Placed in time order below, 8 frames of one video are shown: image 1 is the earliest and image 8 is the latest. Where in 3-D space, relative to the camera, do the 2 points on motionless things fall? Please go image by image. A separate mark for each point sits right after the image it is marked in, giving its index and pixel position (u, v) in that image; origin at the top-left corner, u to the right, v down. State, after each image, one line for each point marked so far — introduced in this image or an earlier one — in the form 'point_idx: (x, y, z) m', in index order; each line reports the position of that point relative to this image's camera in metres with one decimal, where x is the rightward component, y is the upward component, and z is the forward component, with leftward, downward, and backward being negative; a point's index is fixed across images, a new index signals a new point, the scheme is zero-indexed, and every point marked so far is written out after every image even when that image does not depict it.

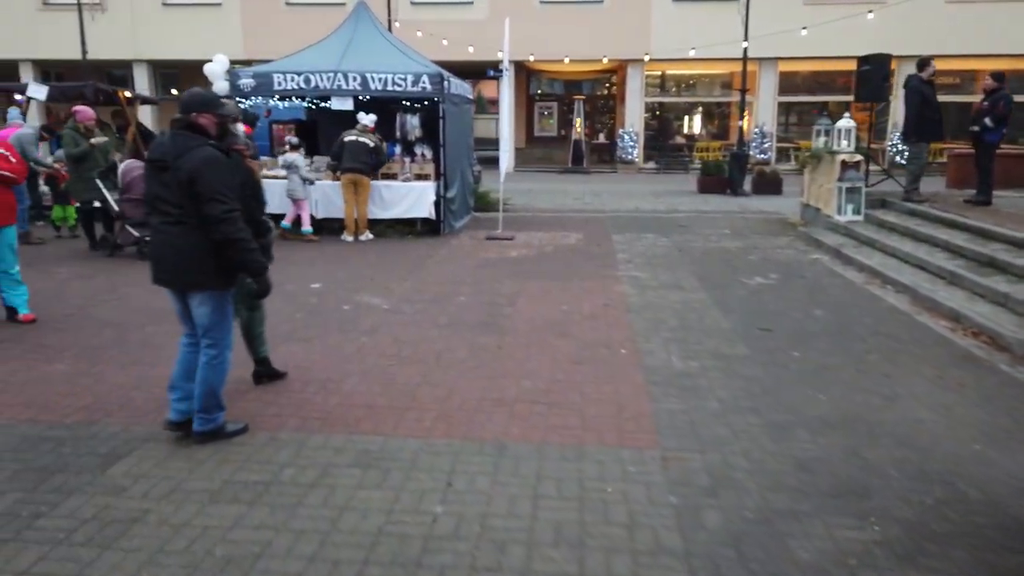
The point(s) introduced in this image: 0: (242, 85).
0: (-4.3, +3.2, +12.4) m
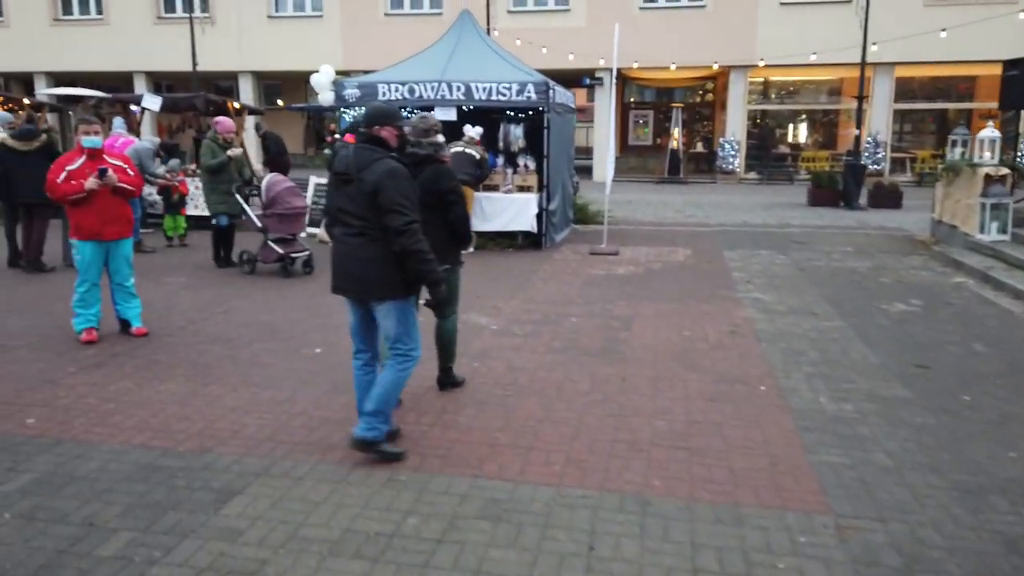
0: (-2.6, +3.1, +12.3) m
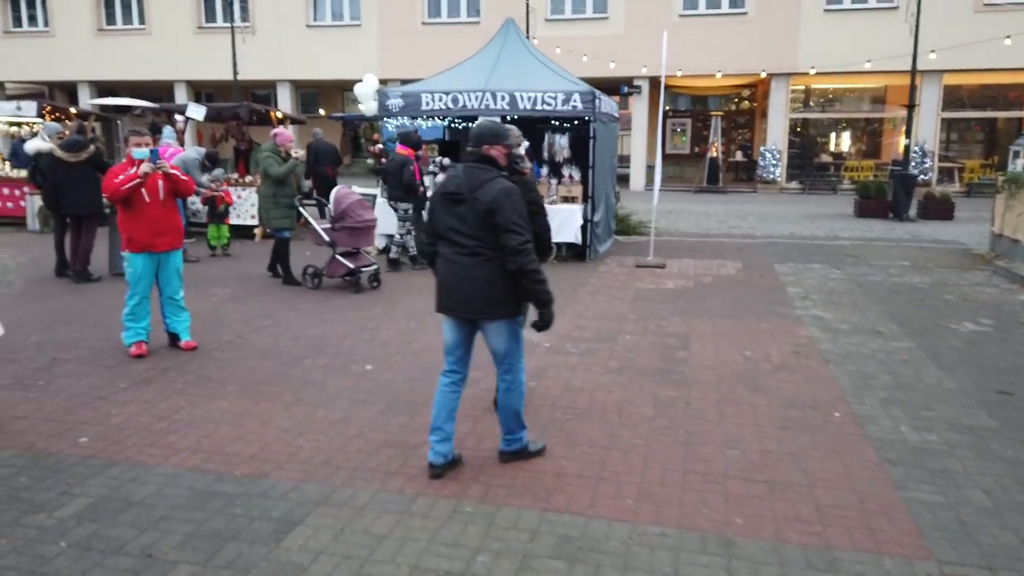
0: (-1.9, +2.9, +12.2) m
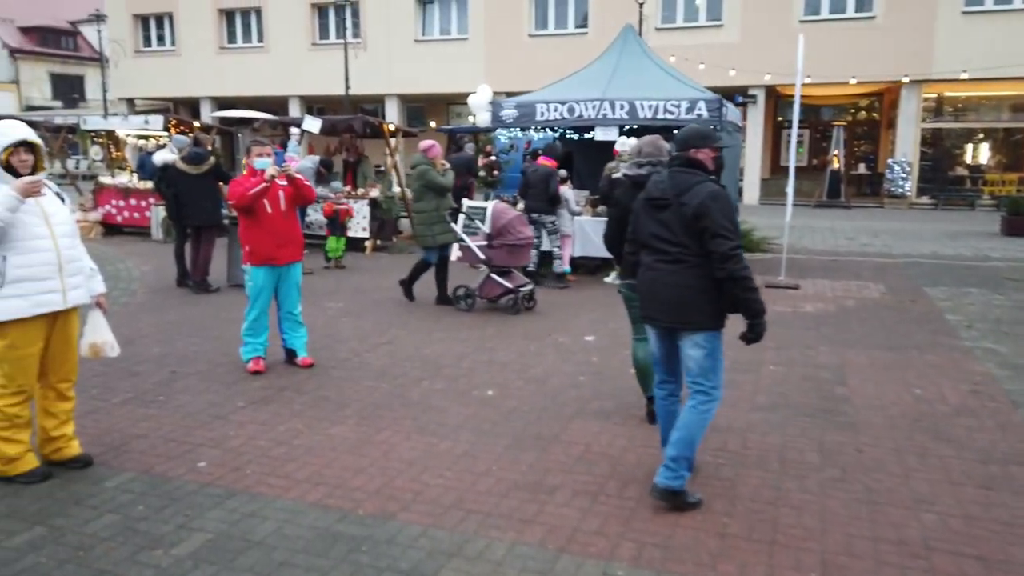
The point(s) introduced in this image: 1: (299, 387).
0: (-0.1, +2.6, +11.9) m
1: (-1.7, -0.8, +6.1) m
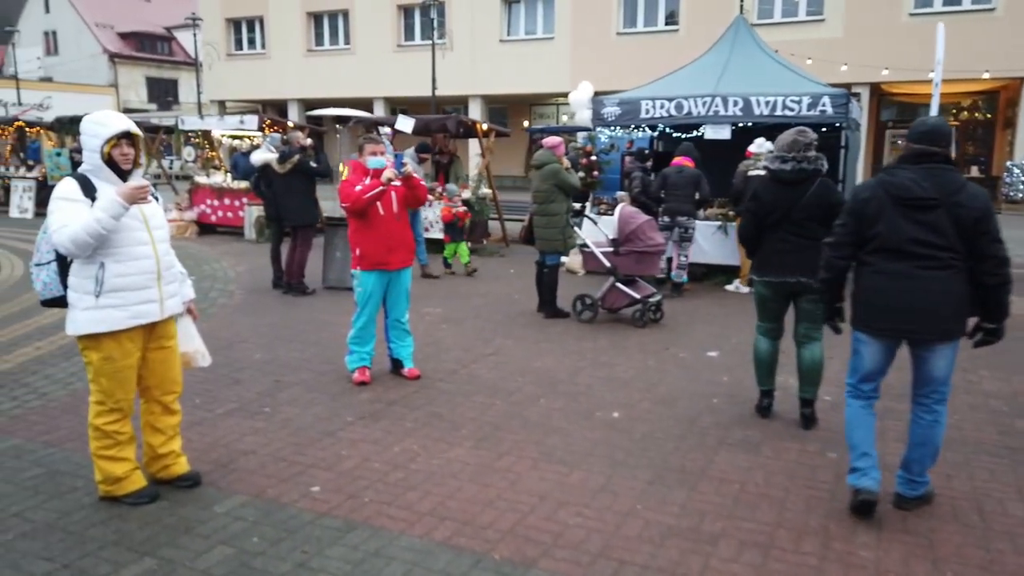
0: (+1.4, +2.5, +11.3) m
1: (-0.8, -0.8, +5.7) m
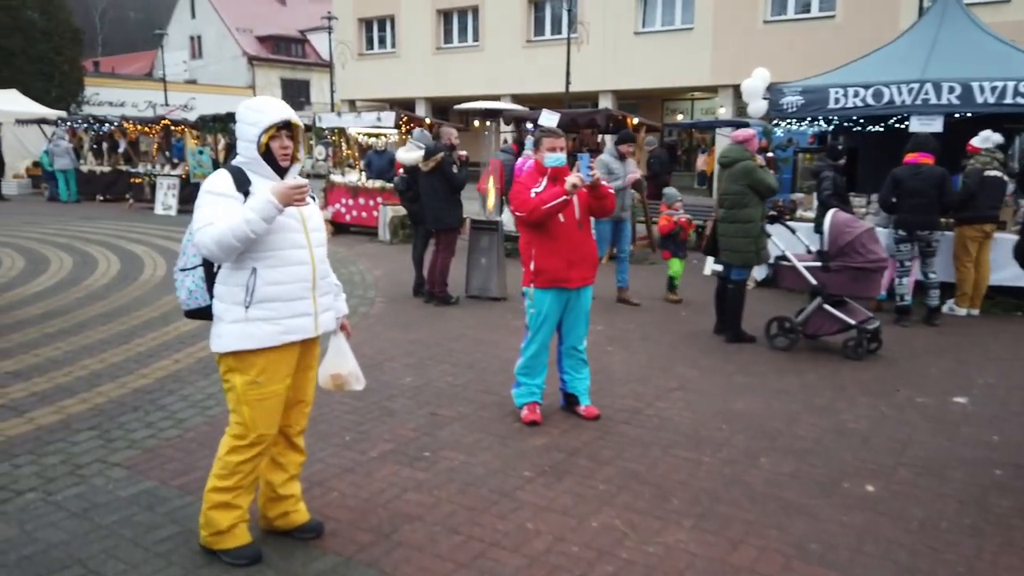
0: (+3.5, +2.3, +9.9) m
1: (+0.5, -1.0, +4.6) m
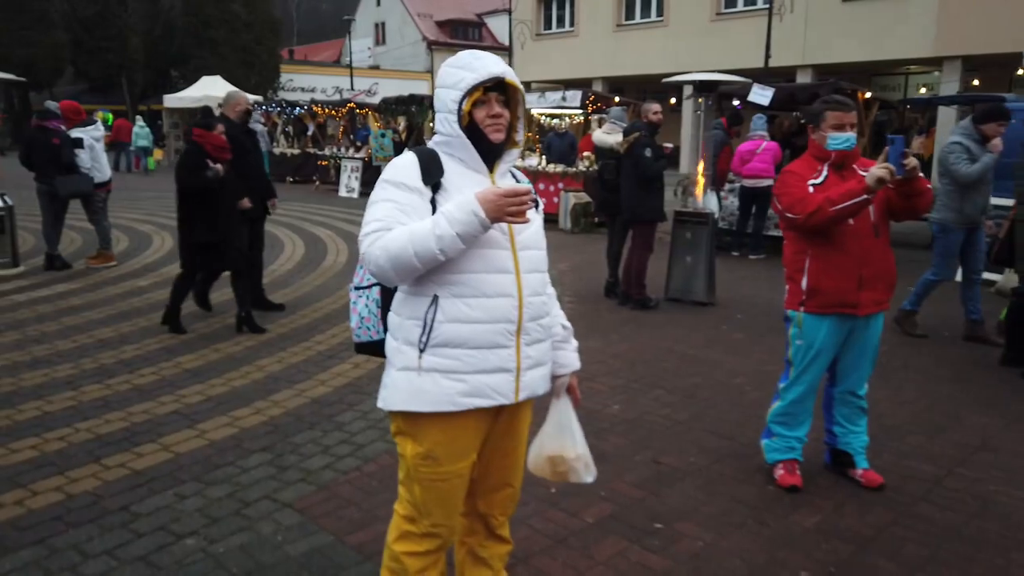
0: (+5.8, +2.2, +7.8) m
1: (+1.7, -1.1, +3.4) m
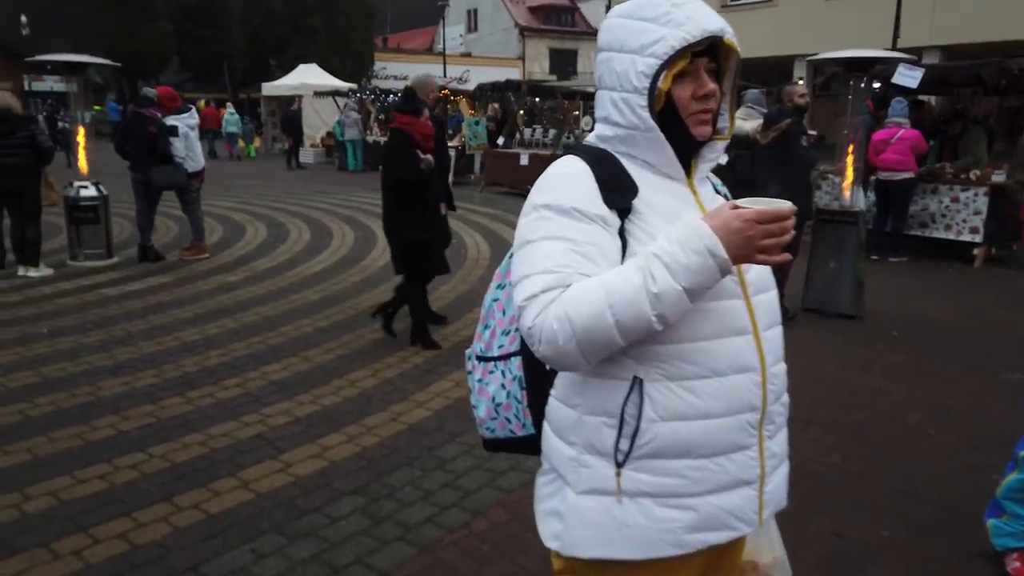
0: (+6.8, +2.0, +6.3) m
1: (+2.2, -1.3, +2.4) m
